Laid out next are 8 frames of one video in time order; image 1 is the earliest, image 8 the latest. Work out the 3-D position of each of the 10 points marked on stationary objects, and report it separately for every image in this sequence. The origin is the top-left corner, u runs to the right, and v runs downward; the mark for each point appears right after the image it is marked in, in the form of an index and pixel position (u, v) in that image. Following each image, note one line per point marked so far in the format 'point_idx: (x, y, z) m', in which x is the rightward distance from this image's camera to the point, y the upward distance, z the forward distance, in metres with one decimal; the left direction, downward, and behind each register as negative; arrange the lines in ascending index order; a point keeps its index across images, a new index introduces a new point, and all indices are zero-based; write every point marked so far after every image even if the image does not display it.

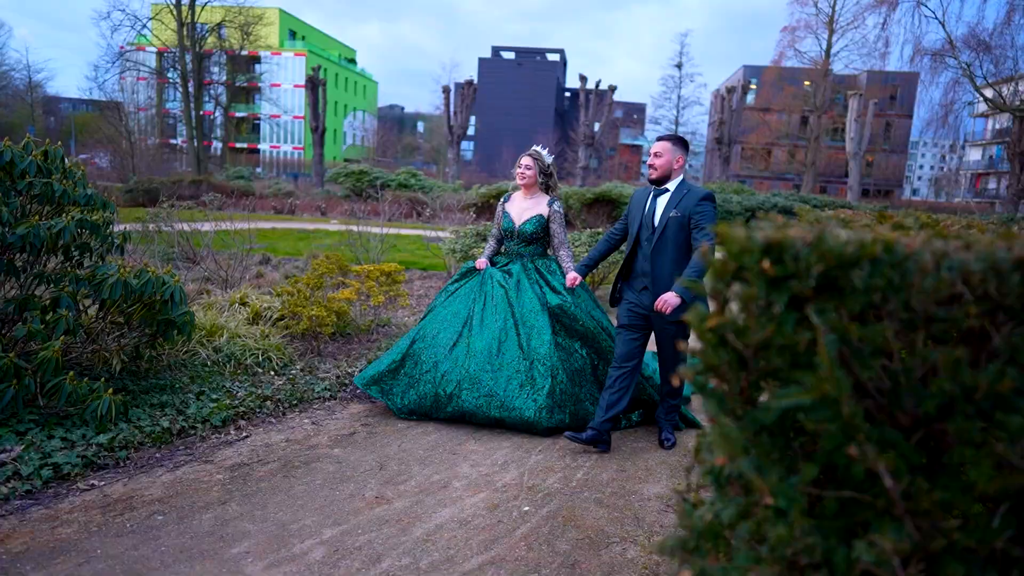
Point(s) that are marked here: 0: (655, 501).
0: (+0.7, -1.0, +3.2) m
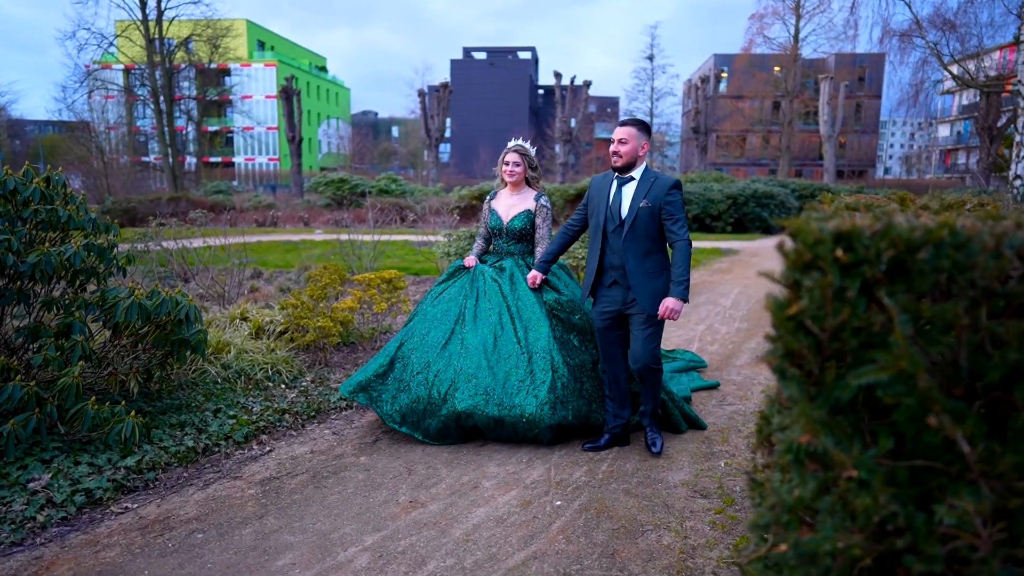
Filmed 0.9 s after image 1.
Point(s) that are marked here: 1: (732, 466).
0: (+0.8, -1.0, +3.3) m
1: (+1.2, -1.0, +3.6) m
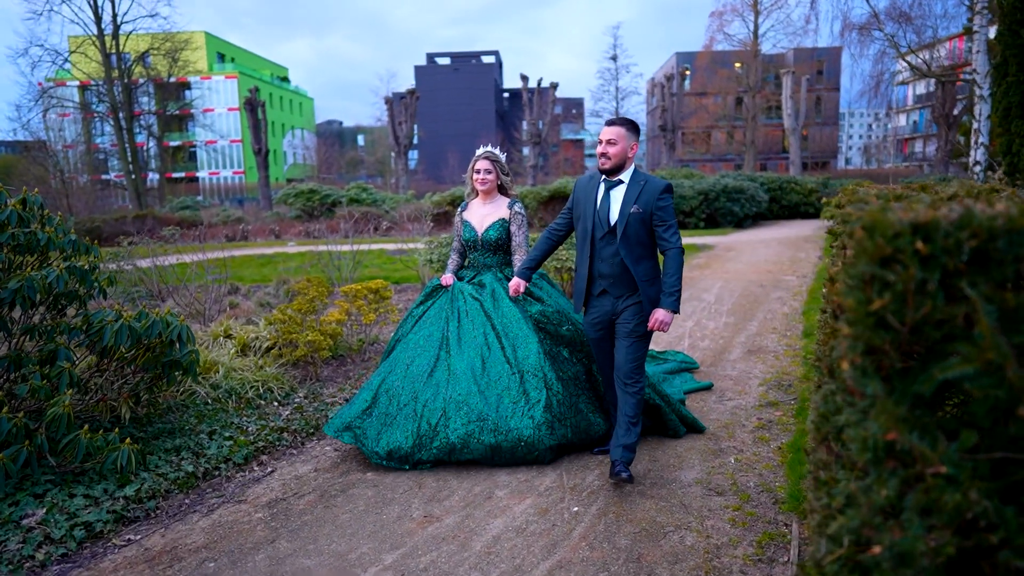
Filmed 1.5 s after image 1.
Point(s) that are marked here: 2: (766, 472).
0: (+0.9, -1.0, +3.3) m
1: (+1.2, -0.9, +3.6) m
2: (+1.3, -0.9, +3.5) m
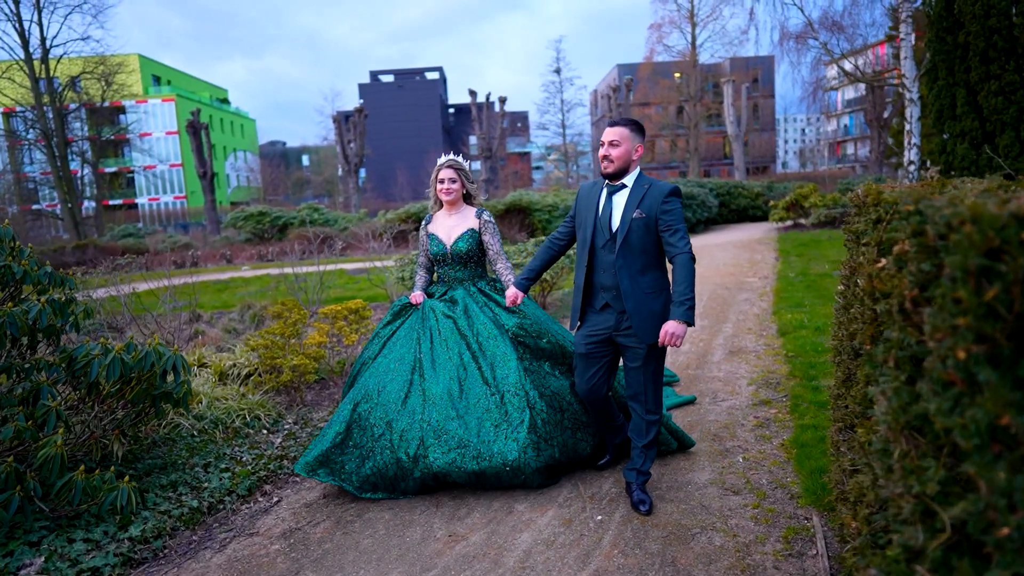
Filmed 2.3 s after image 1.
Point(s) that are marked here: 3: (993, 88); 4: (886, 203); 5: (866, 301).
0: (+1.0, -1.0, +3.3) m
1: (+1.3, -0.9, +3.7) m
2: (+1.4, -0.9, +3.5) m
3: (+6.6, +2.8, +9.6) m
4: (+1.1, +0.3, +2.0) m
5: (+1.1, 0.0, +2.1) m
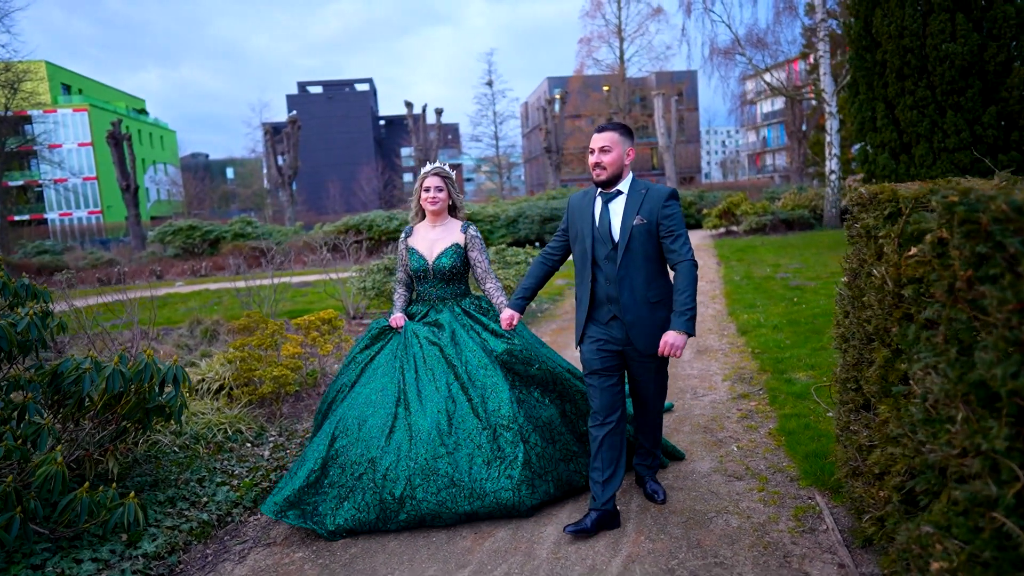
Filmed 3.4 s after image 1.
0: (+1.1, -1.0, +3.5) m
1: (+1.3, -0.9, +3.9) m
2: (+1.4, -0.9, +3.7) m
3: (+6.0, +2.9, +10.4) m
4: (+1.3, +0.3, +2.2) m
5: (+1.3, 0.0, +2.3) m
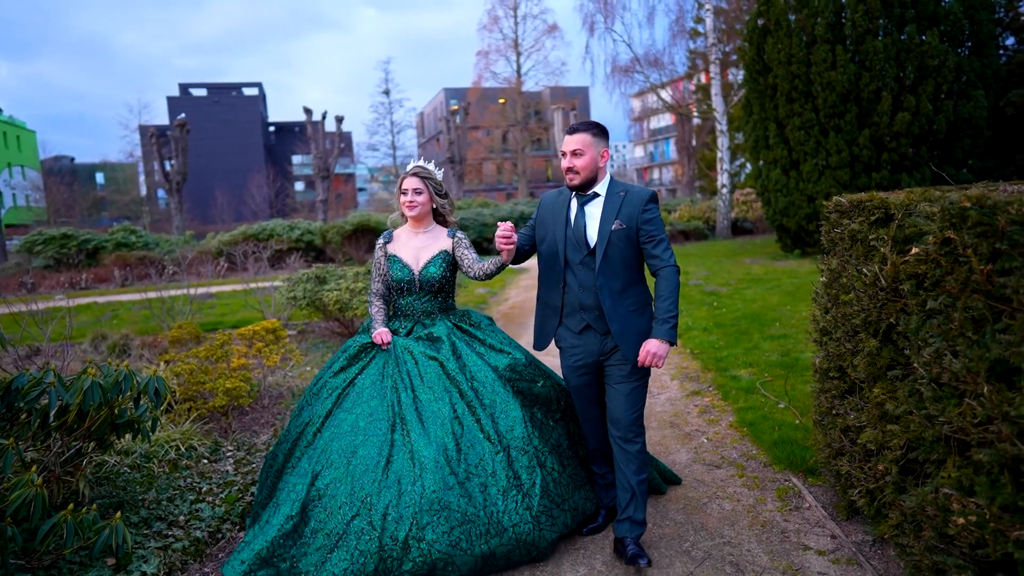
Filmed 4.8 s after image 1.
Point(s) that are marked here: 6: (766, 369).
0: (+1.0, -1.0, +3.8) m
1: (+1.2, -0.9, +4.2) m
2: (+1.4, -0.9, +4.0) m
3: (+4.8, +2.8, +11.3) m
4: (+1.4, +0.3, +2.5) m
5: (+1.4, 0.0, +2.6) m
6: (+2.1, -0.7, +5.5) m
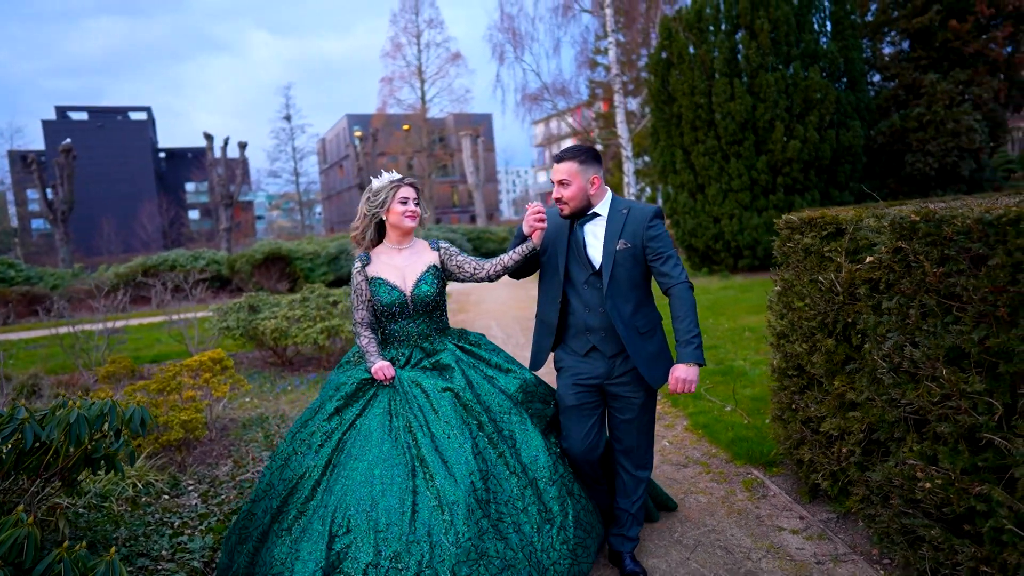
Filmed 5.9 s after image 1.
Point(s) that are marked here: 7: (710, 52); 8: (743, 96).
0: (+0.9, -1.1, +4.0) m
1: (+1.1, -1.0, +4.5) m
2: (+1.2, -1.0, +4.4) m
3: (+3.5, +2.5, +12.2) m
4: (+1.5, +0.3, +2.9) m
5: (+1.4, 0.0, +2.9) m
6: (+1.7, -0.8, +5.9) m
7: (+3.5, +4.2, +11.9) m
8: (+4.0, +3.3, +11.5) m
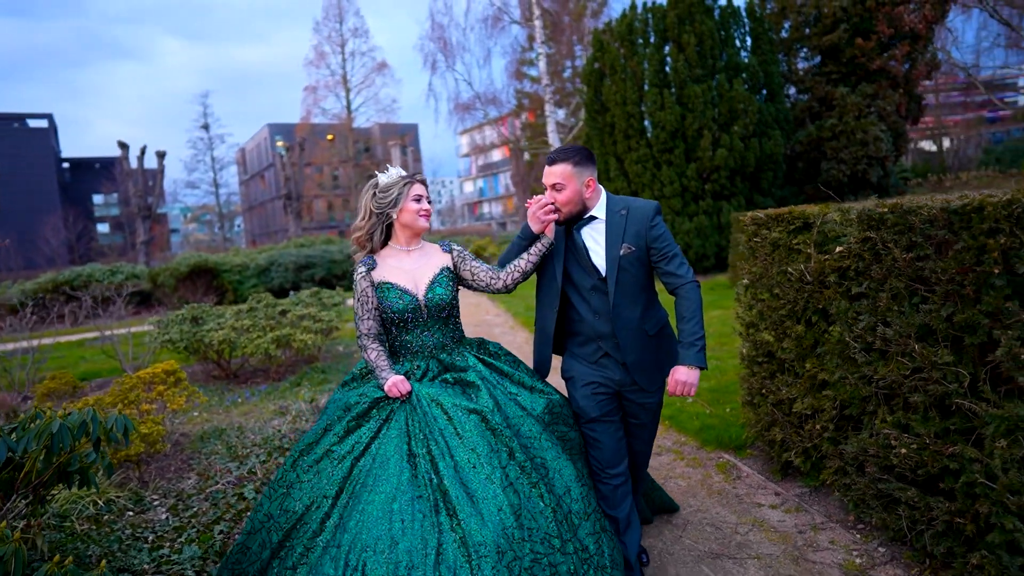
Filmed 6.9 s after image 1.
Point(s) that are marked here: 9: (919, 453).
0: (+0.8, -1.0, +4.2) m
1: (+0.9, -1.0, +4.6) m
2: (+1.0, -1.0, +4.6) m
3: (+2.4, +2.4, +12.6) m
4: (+1.4, +0.3, +3.2) m
5: (+1.4, 0.0, +3.2) m
6: (+1.4, -0.8, +6.2) m
7: (+2.4, +4.1, +12.4) m
8: (+3.0, +3.2, +12.0) m
9: (+1.5, -0.6, +2.5) m
